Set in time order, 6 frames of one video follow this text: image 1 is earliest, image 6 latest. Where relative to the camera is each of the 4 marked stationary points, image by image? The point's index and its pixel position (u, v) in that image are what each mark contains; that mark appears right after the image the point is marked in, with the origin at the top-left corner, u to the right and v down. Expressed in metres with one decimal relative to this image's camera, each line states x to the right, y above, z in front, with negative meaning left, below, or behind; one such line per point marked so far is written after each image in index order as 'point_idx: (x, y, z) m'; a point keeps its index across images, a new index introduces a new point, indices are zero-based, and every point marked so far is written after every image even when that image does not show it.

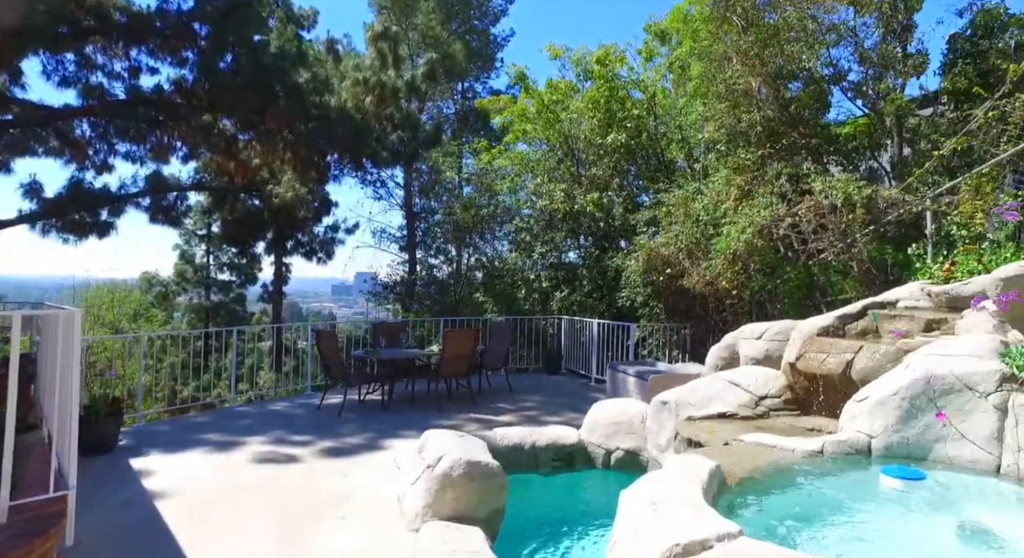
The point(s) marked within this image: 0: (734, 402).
0: (+2.1, -1.2, +5.9) m
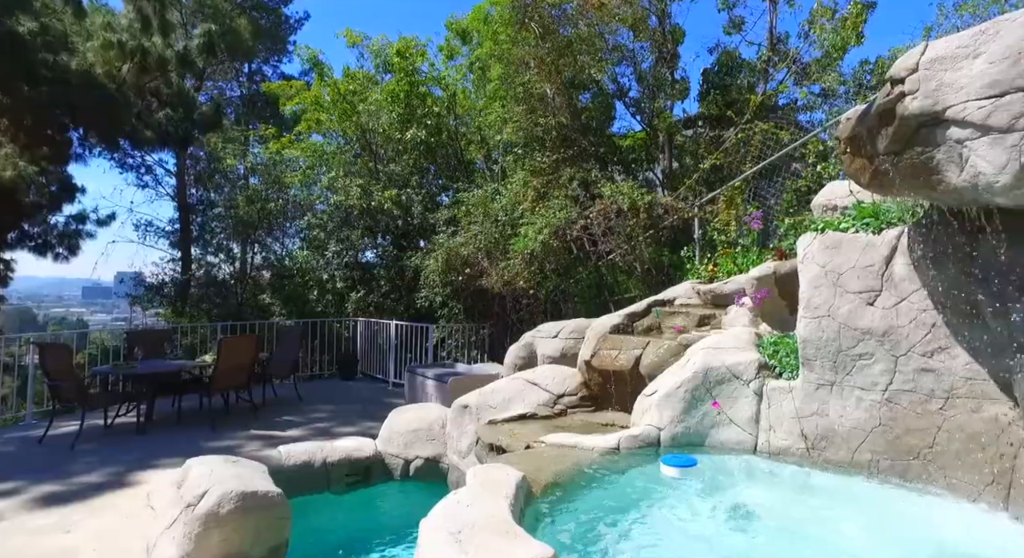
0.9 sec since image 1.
0: (+0.2, -1.2, +5.9) m
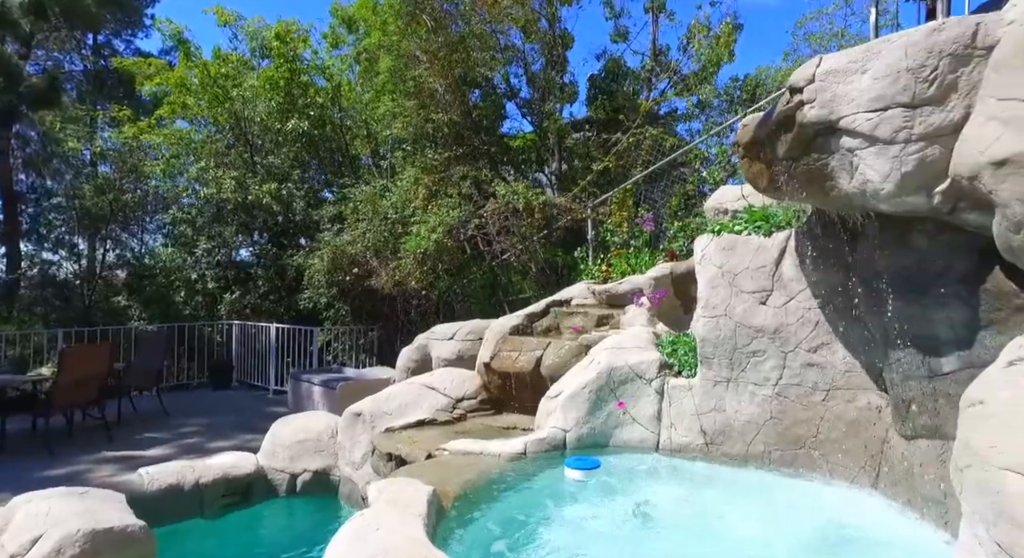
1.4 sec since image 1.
0: (-0.7, -1.2, +5.7) m
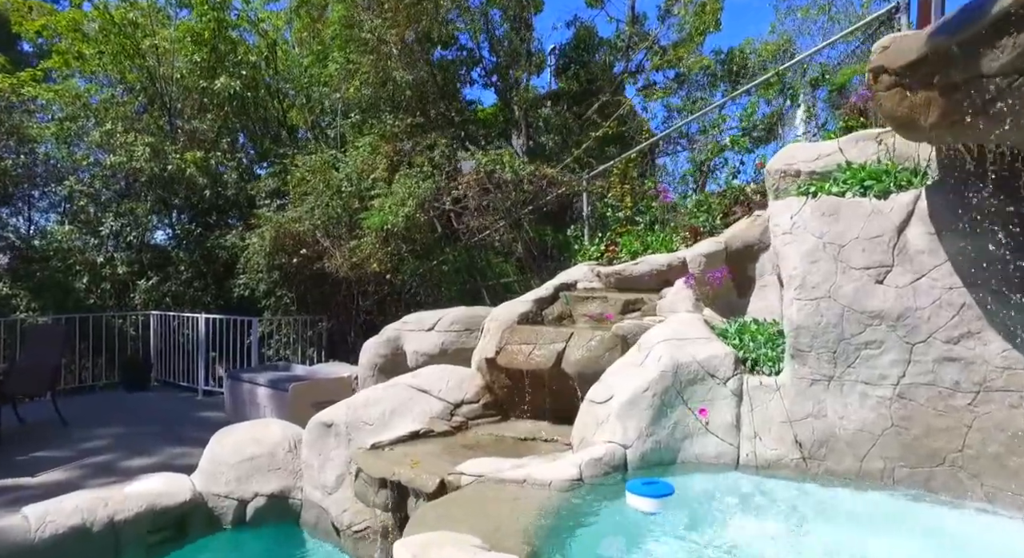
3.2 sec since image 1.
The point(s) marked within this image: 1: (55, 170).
0: (-0.7, -1.0, +4.6) m
1: (-7.7, +1.8, +10.3) m
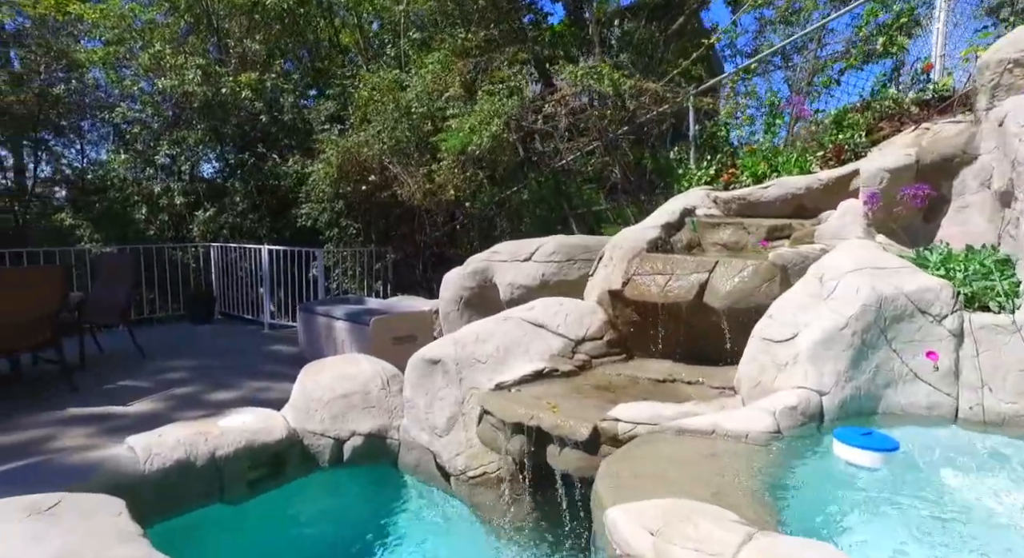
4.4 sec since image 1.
0: (+0.2, -0.5, +4.1) m
1: (-6.5, +3.0, +9.9) m
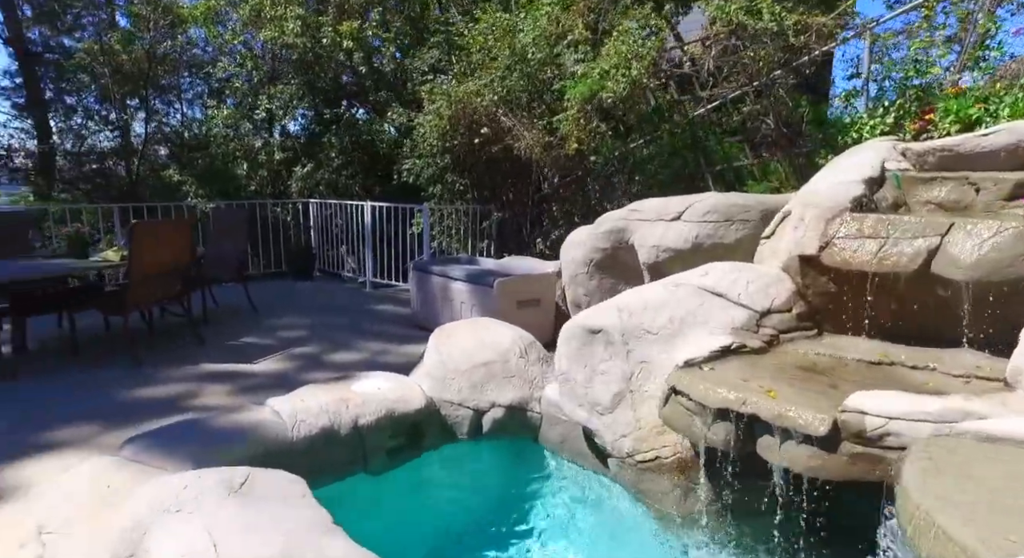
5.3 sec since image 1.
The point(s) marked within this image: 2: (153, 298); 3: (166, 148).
0: (+1.2, -0.3, +3.6) m
1: (-4.8, +3.7, +9.8) m
2: (-2.6, -0.2, +4.5) m
3: (-5.4, +2.3, +9.8) m
